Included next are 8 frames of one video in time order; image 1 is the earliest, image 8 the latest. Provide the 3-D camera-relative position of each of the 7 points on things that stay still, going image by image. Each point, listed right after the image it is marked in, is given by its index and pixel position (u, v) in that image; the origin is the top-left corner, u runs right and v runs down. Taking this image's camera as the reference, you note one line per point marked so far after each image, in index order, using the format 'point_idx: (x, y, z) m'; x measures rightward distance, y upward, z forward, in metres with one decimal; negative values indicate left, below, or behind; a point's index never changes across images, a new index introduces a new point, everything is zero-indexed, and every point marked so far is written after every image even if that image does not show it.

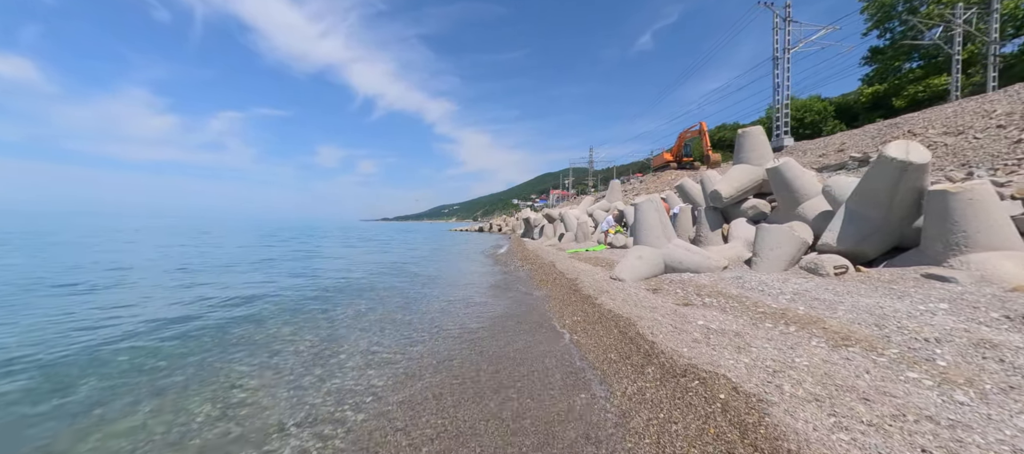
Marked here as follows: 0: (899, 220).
0: (+7.0, +0.1, +6.1) m
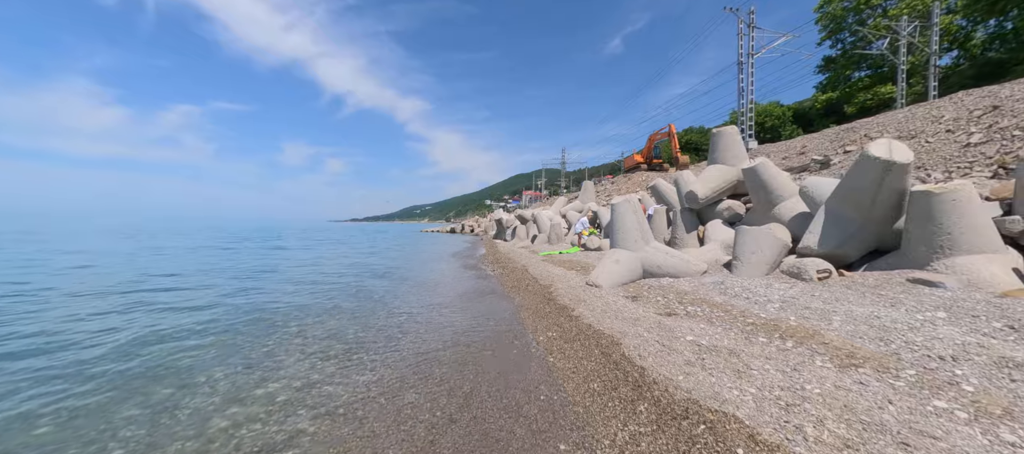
0: (+6.5, +0.1, +5.9) m
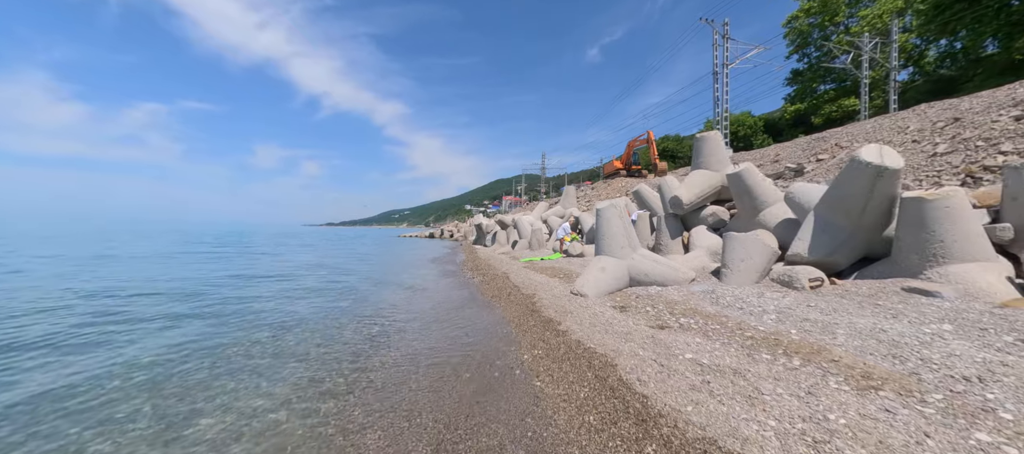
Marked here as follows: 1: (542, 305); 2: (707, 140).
0: (+6.2, 0.0, +5.8) m
1: (+0.6, -1.5, +6.4) m
2: (+5.7, +2.6, +9.8) m
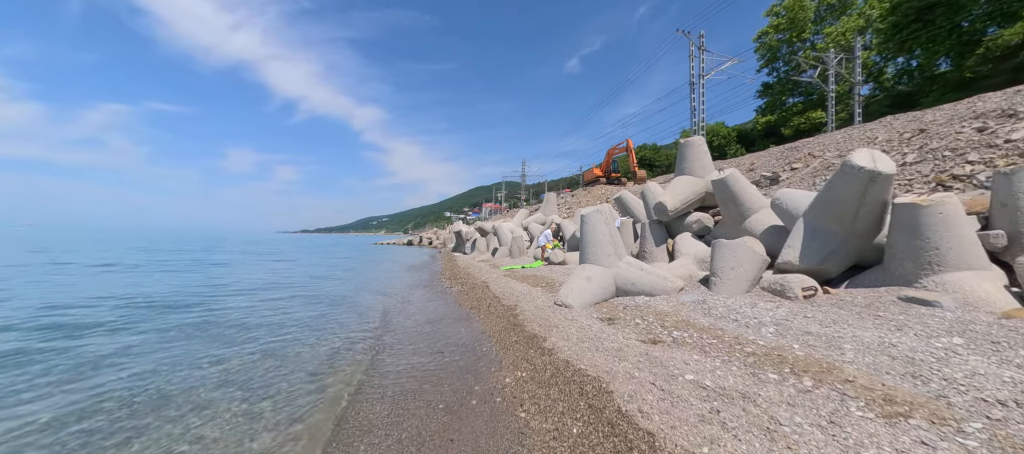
0: (+5.9, -0.1, +5.6) m
1: (+0.2, -1.6, +5.9) m
2: (+5.2, +2.4, +9.7) m
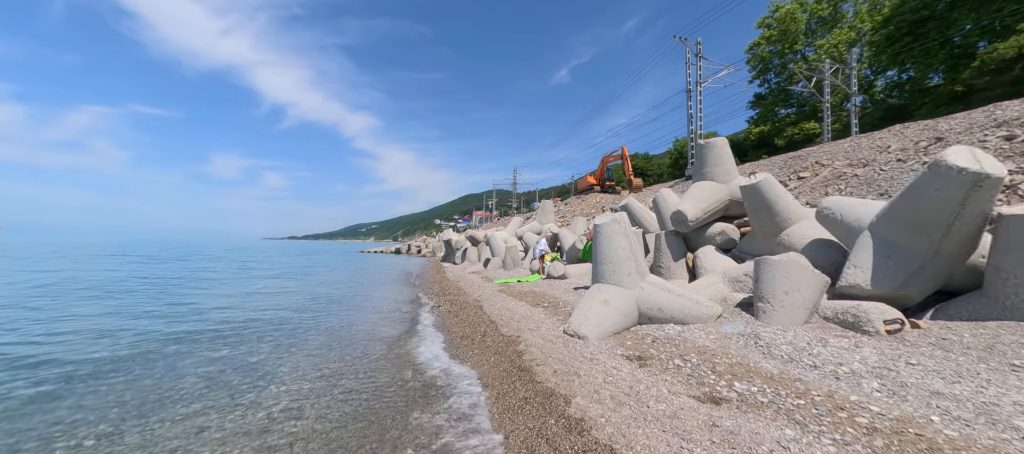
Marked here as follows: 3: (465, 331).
0: (+5.9, -0.4, +4.5) m
1: (+0.3, -1.8, +4.6) m
2: (+5.2, +2.0, +8.6) m
3: (-0.9, -2.1, +6.6) m
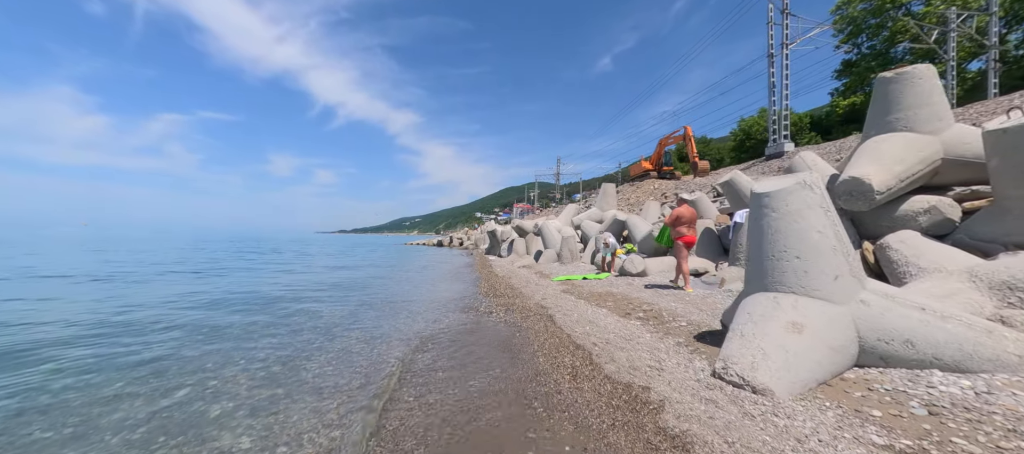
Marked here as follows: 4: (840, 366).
0: (+6.9, 0.0, +1.5) m
1: (+1.3, -1.5, +2.2) m
2: (+6.6, +2.5, +5.6) m
3: (+0.3, -1.7, +4.4) m
4: (+3.1, -1.3, +3.2) m
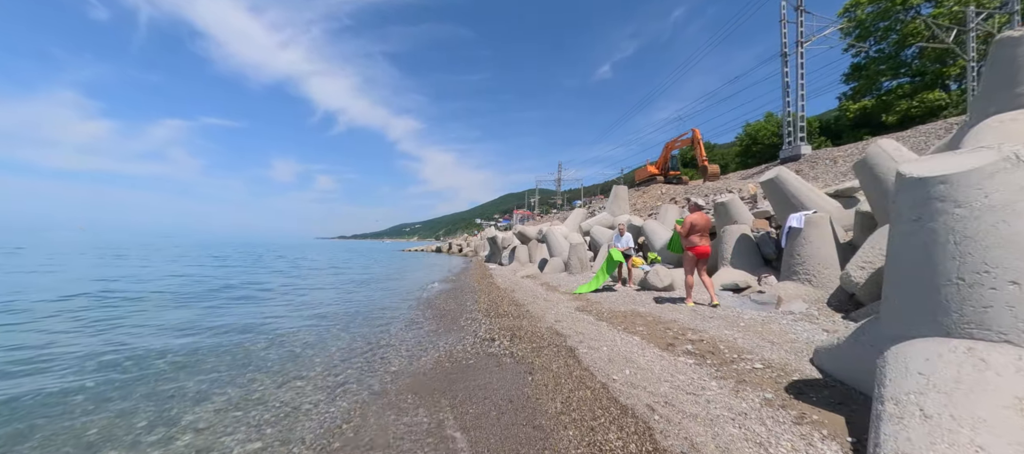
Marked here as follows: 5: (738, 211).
0: (+7.0, 0.0, +0.1) m
1: (+1.4, -1.5, +0.8) m
2: (+6.7, +2.4, +4.3) m
3: (+0.5, -1.8, +3.0) m
4: (+3.3, -1.3, +1.7) m
5: (+6.3, +0.5, +9.3) m
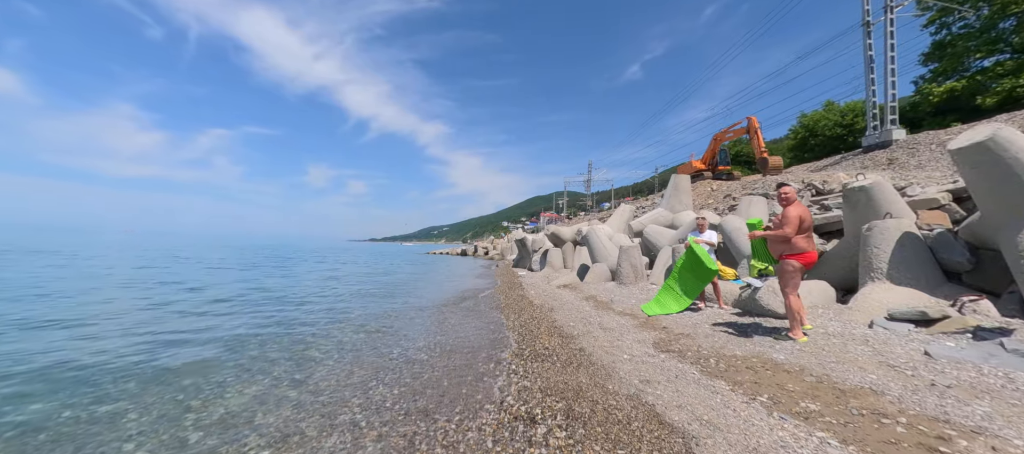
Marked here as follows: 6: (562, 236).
0: (+7.1, +0.2, -2.9) m
1: (+1.5, -1.3, -1.8) m
2: (+7.1, +2.5, +1.3) m
3: (+0.8, -1.6, +0.4) m
4: (+3.5, -1.2, -1.0) m
5: (+7.1, +0.5, +6.3) m
6: (+2.4, -0.4, +16.0) m
